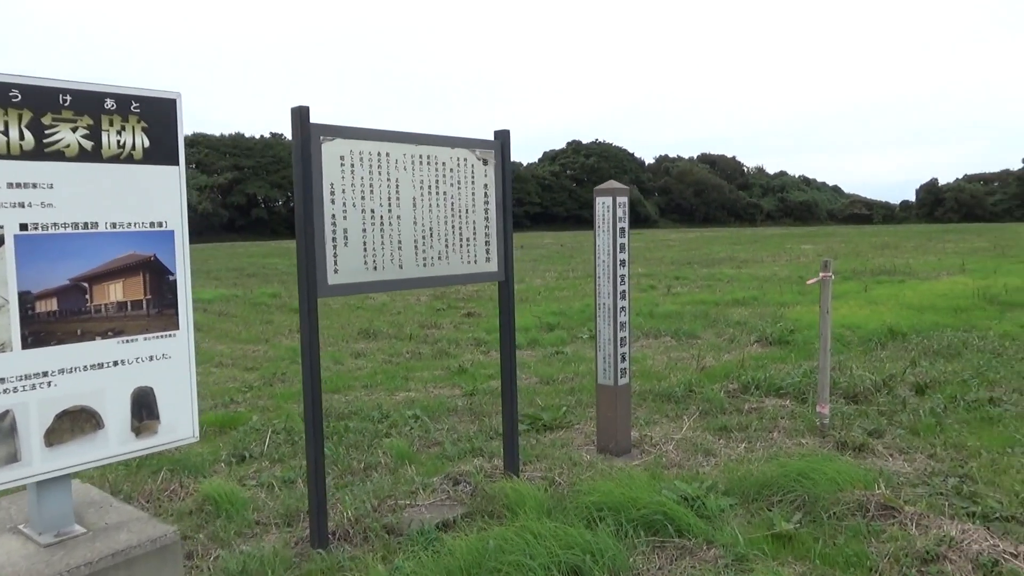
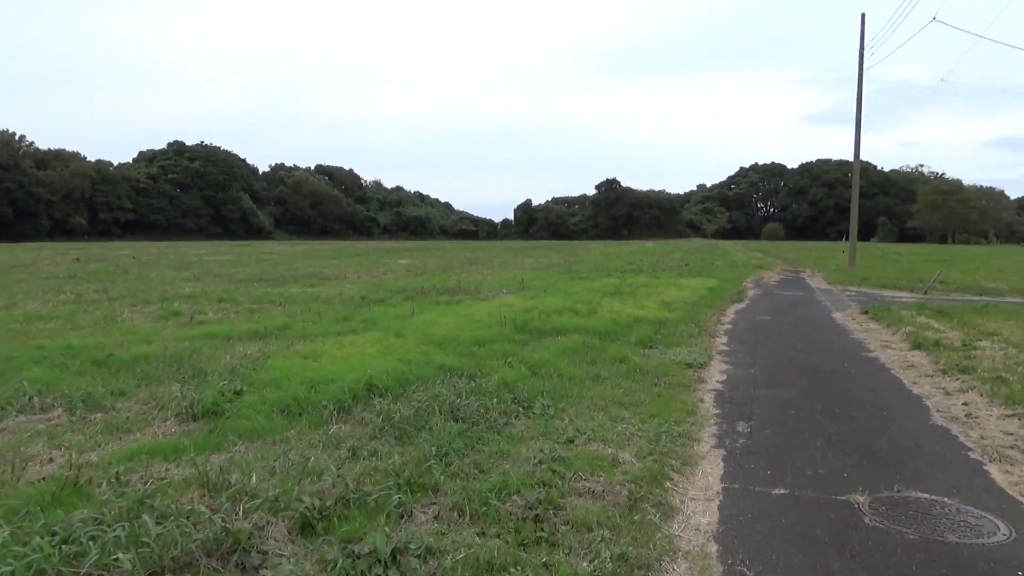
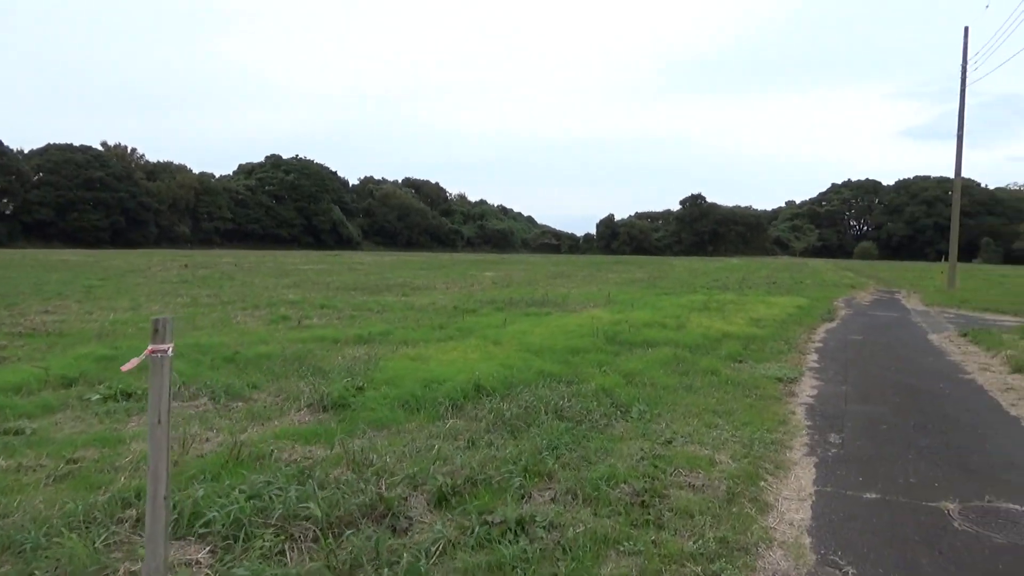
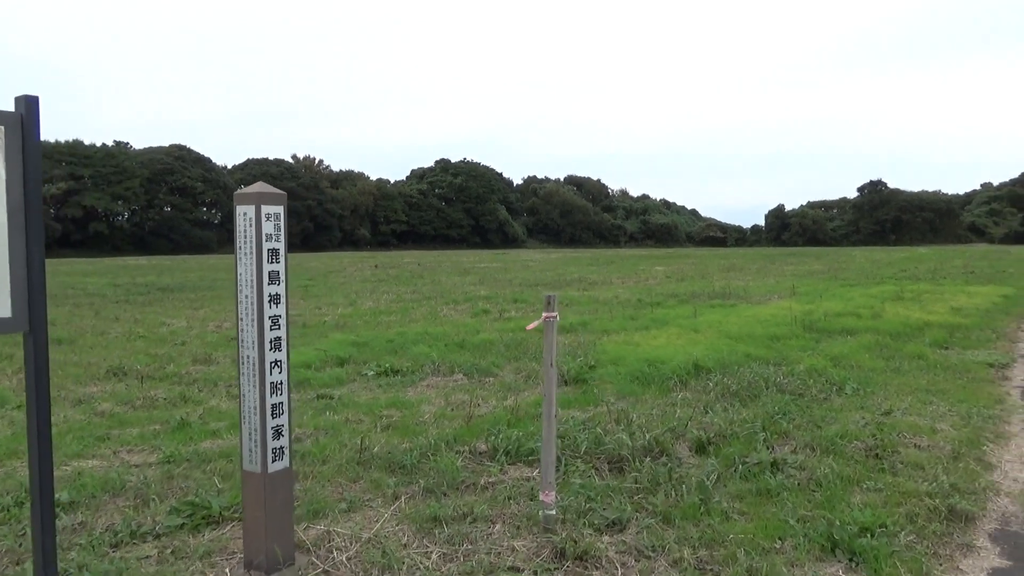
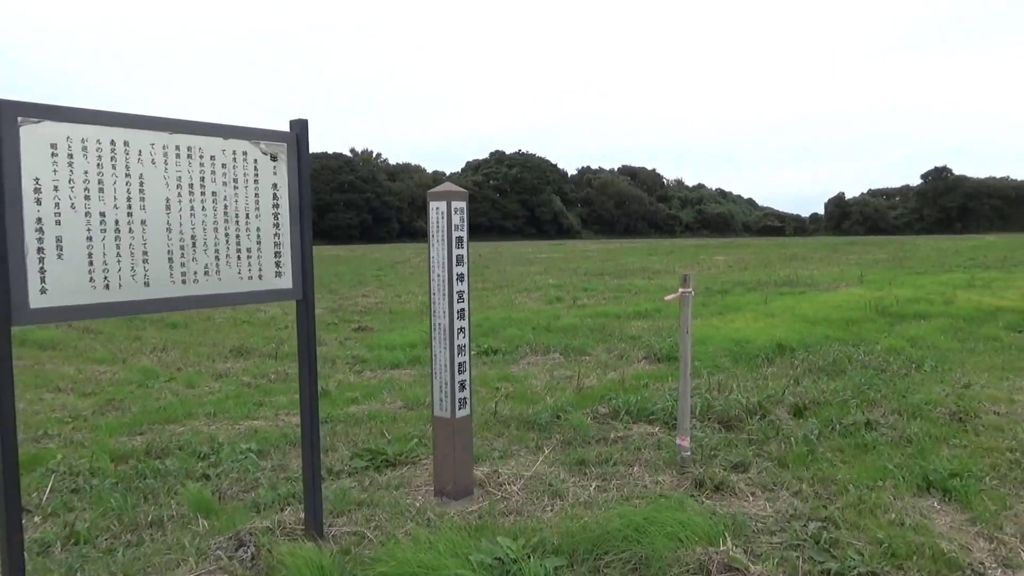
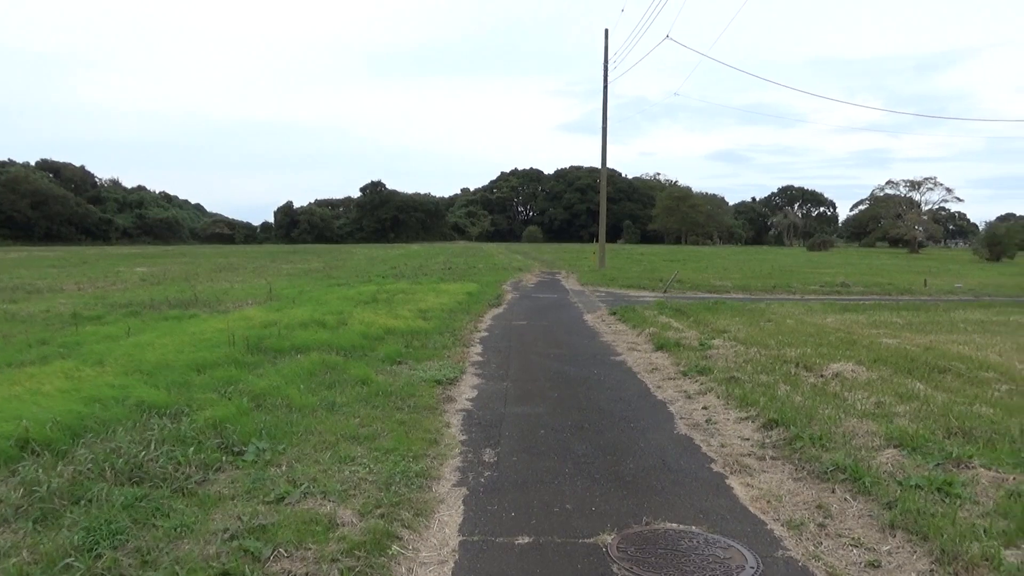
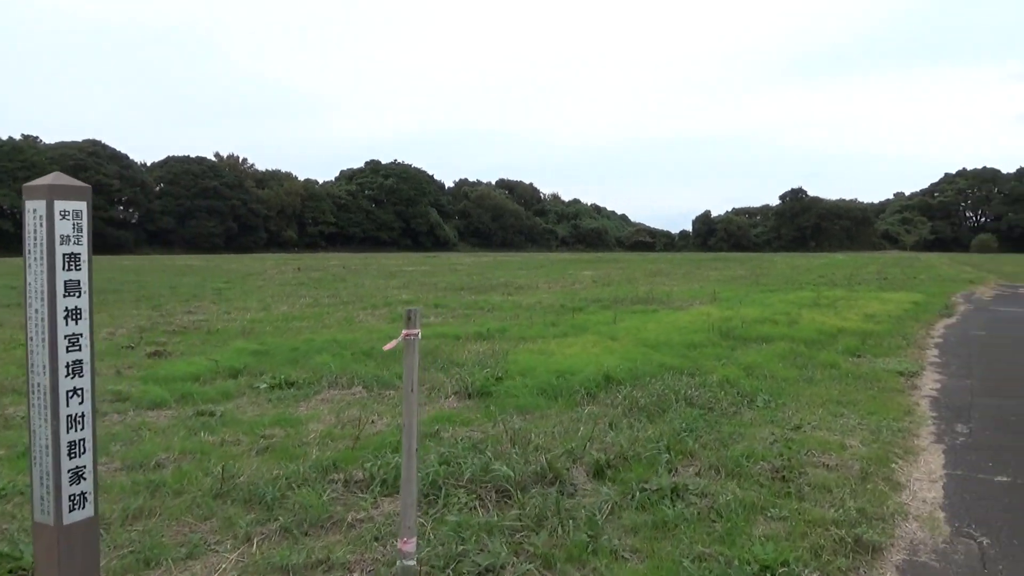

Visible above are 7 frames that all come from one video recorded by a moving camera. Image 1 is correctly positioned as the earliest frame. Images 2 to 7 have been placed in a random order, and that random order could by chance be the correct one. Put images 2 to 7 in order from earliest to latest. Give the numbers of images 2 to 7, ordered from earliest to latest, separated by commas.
5, 4, 7, 3, 2, 6
